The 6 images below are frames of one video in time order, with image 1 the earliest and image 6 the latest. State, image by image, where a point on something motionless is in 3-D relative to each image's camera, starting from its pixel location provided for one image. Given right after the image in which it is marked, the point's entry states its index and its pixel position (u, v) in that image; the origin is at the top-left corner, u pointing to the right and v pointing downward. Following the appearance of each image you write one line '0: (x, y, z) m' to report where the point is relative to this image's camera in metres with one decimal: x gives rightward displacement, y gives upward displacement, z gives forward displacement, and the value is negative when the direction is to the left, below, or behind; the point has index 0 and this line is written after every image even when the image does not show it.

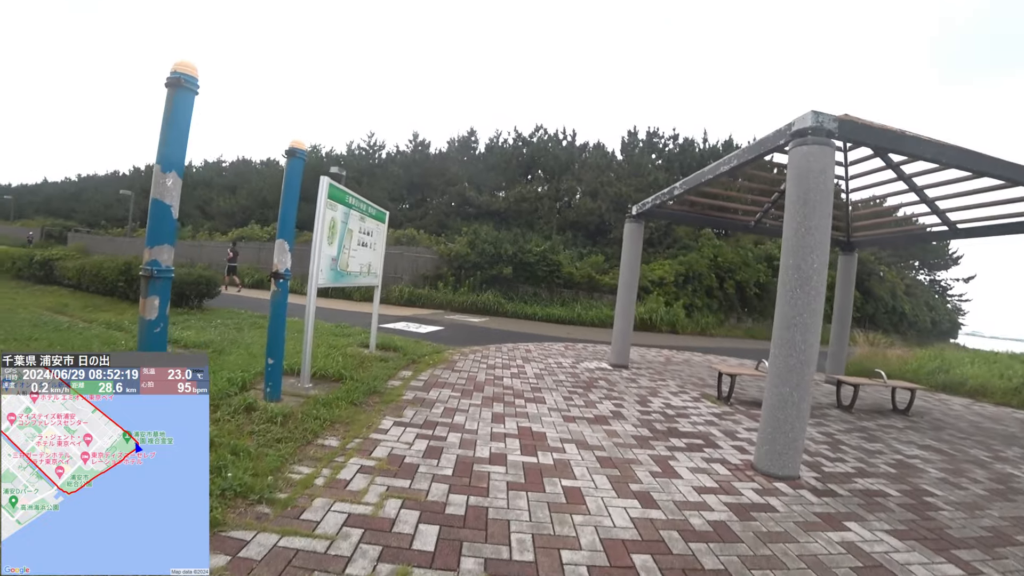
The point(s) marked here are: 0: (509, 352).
0: (-0.1, -0.8, +9.1) m
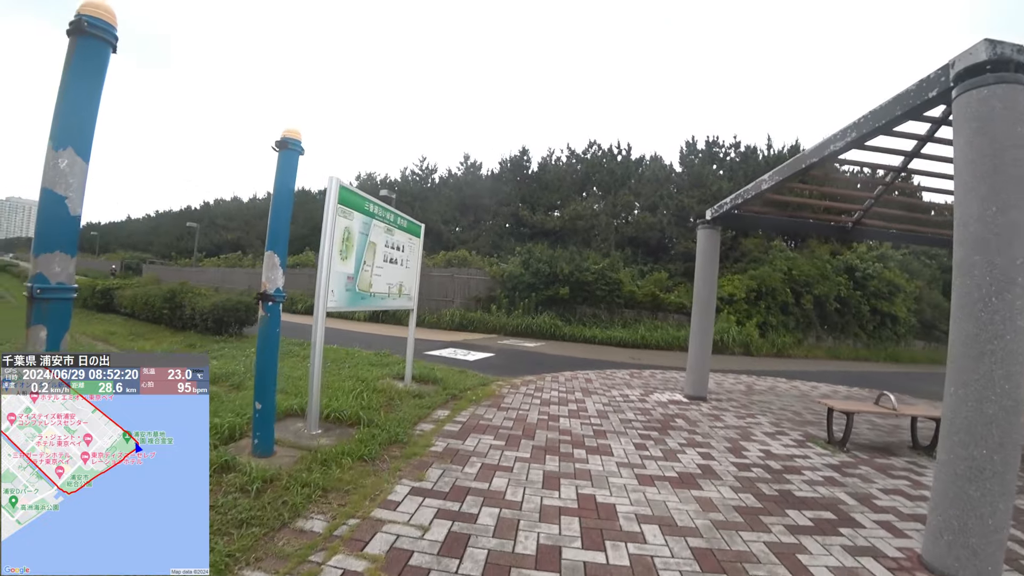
0: (+0.6, -1.0, +7.9) m
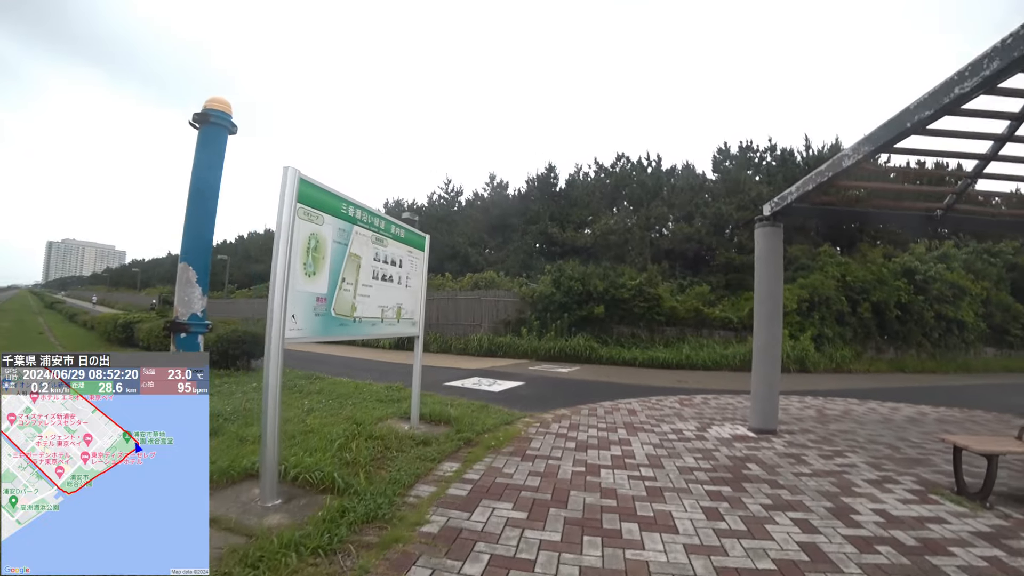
0: (+0.8, -1.2, +6.7) m
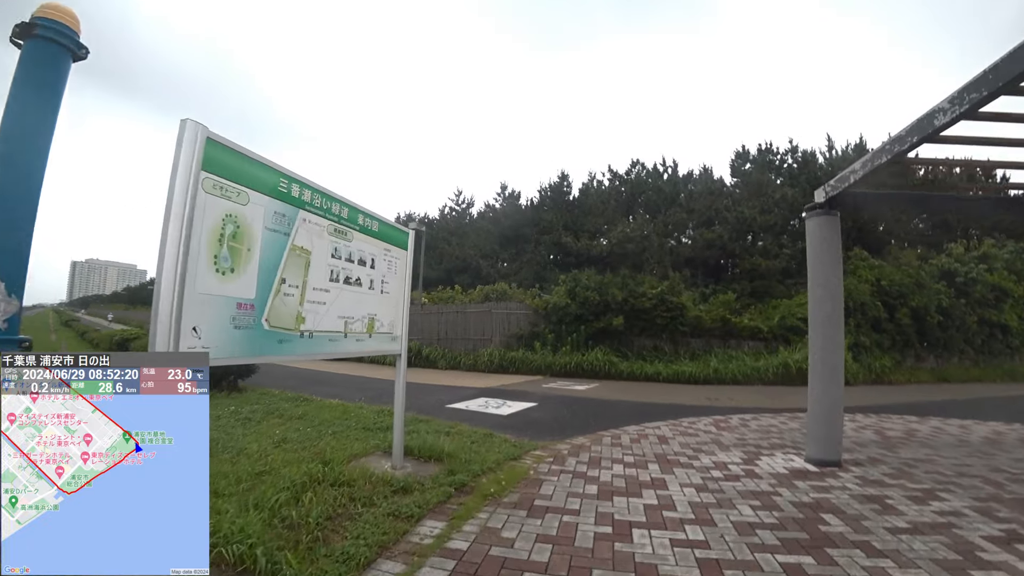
0: (+0.9, -1.2, +5.6) m
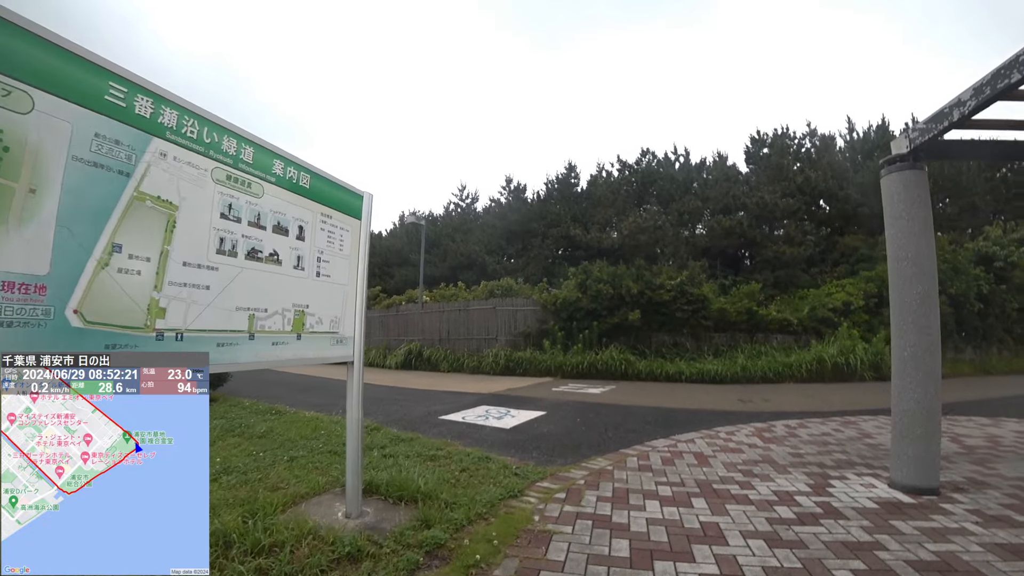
0: (+0.9, -1.1, +4.4) m
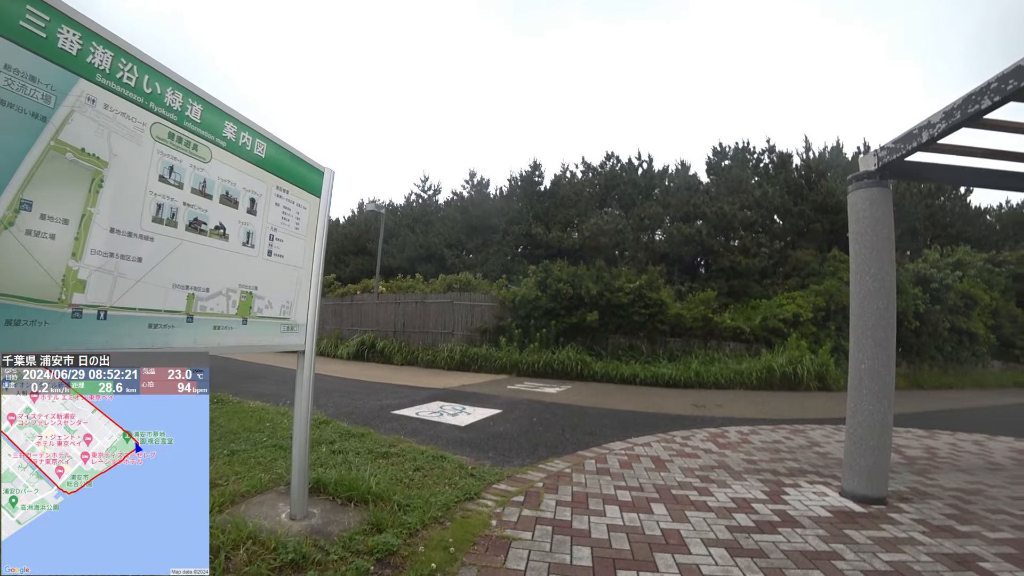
0: (+0.6, -1.1, +4.3) m
